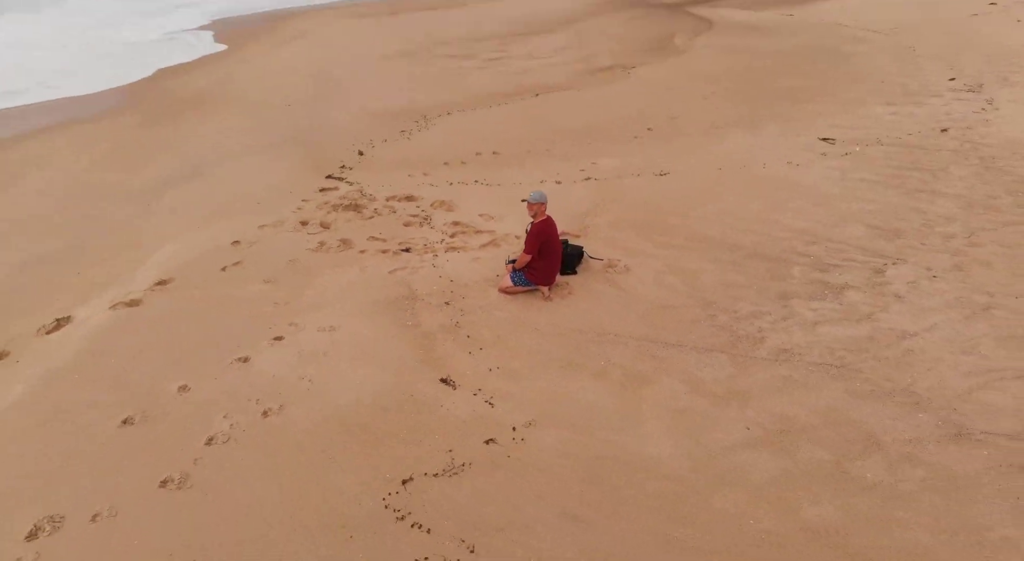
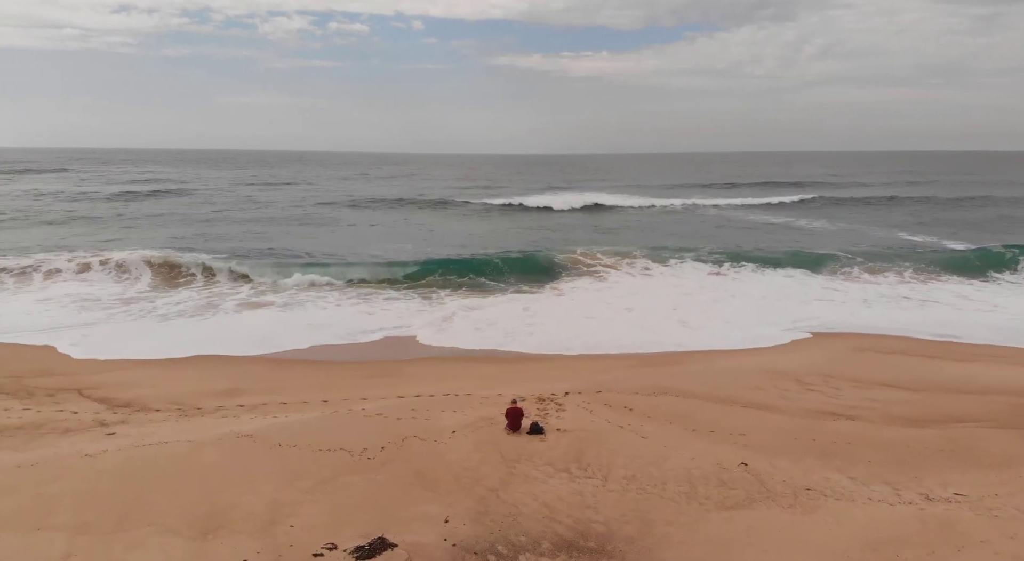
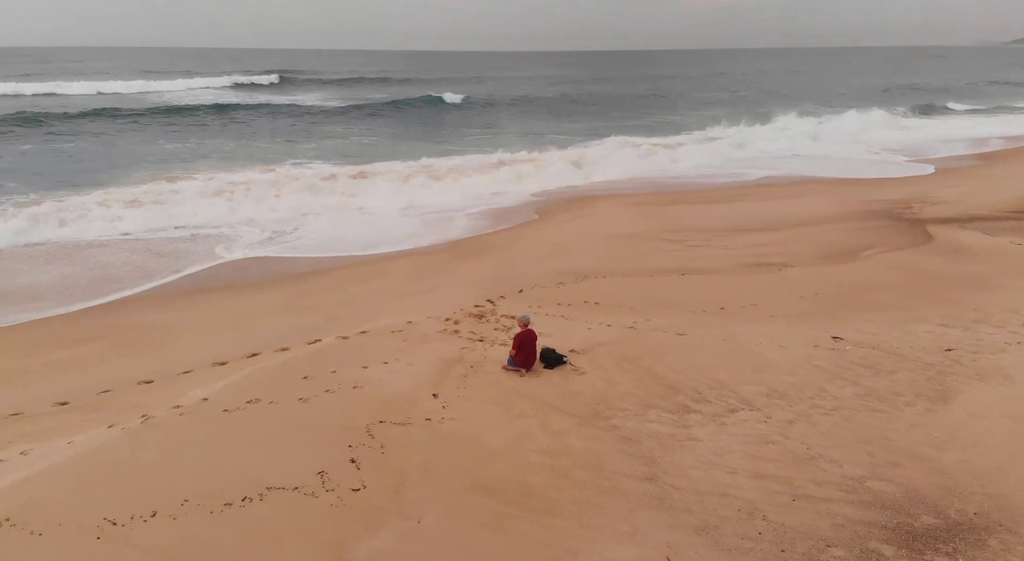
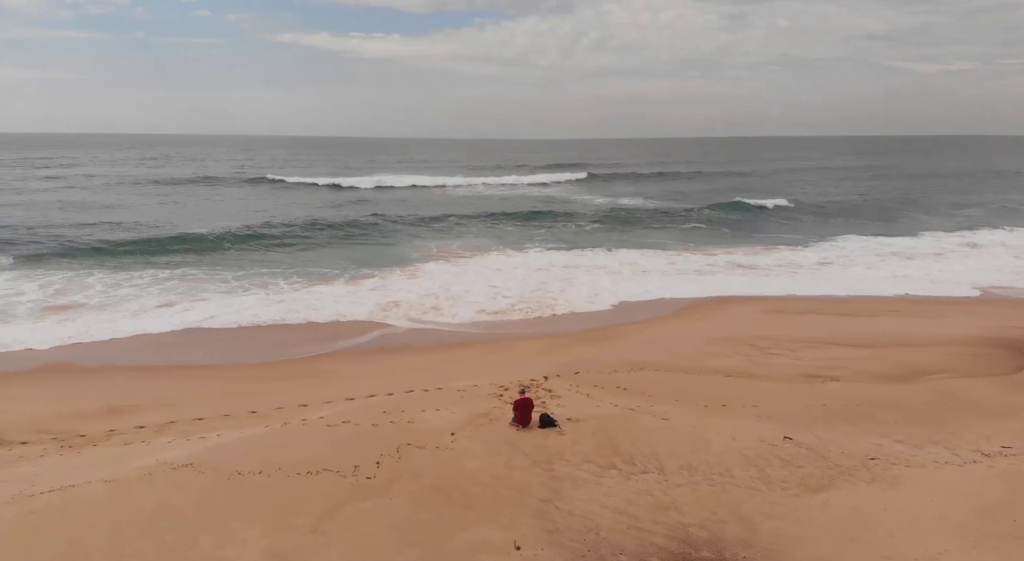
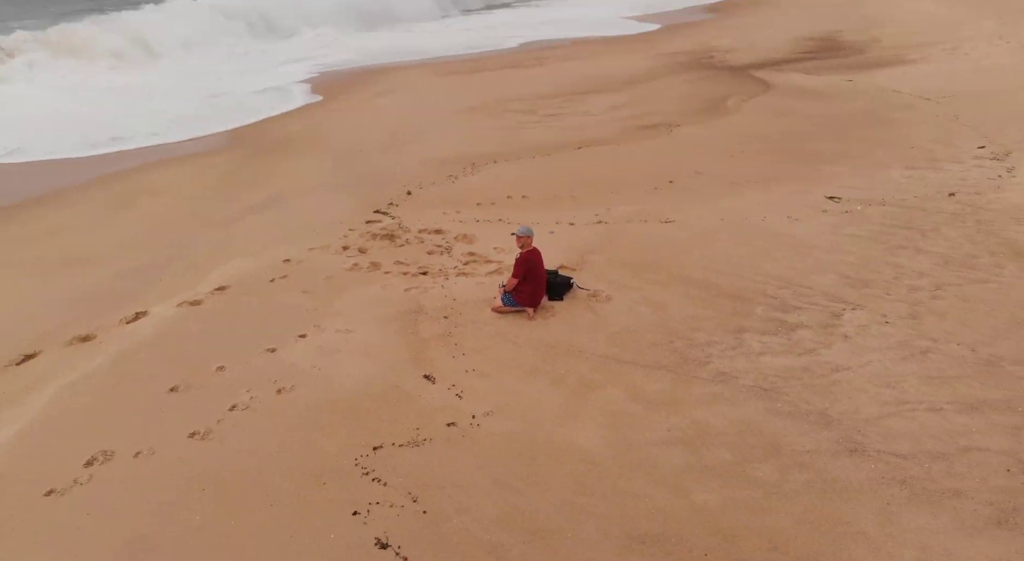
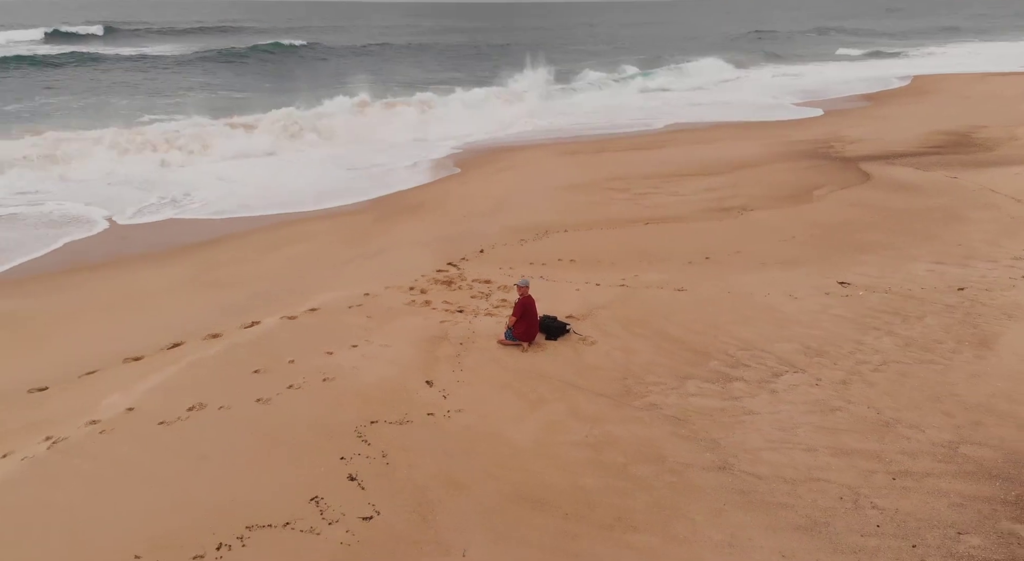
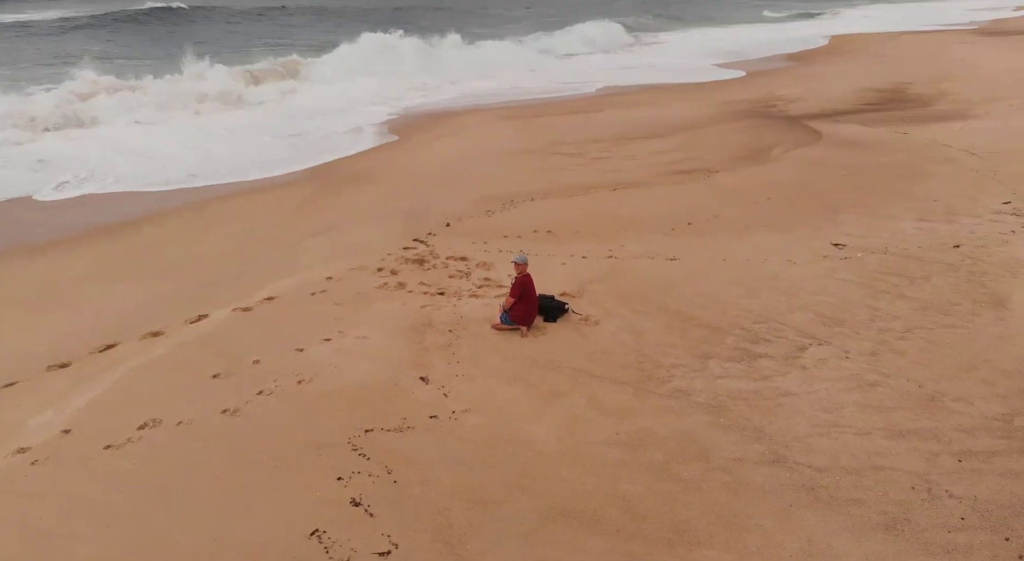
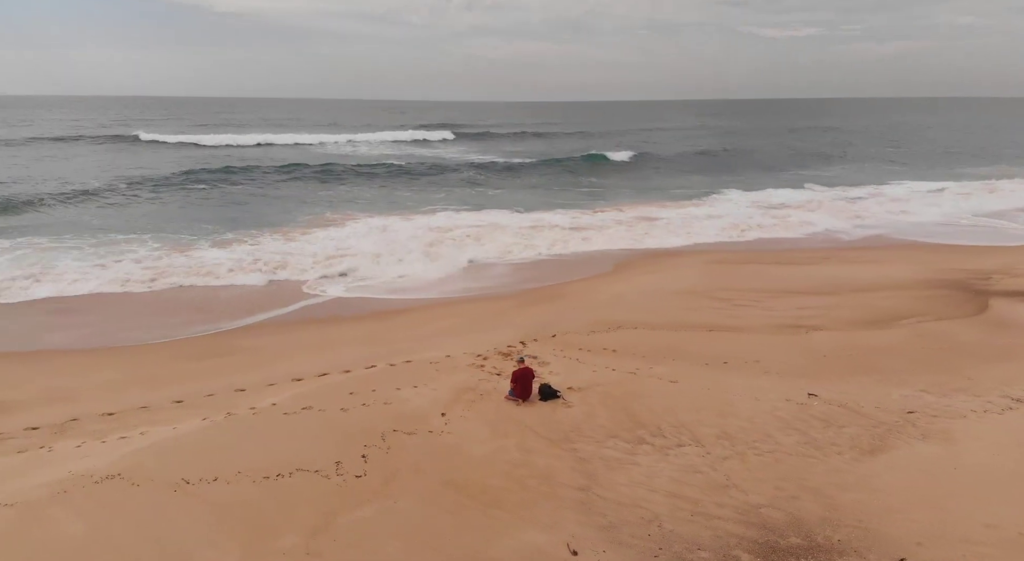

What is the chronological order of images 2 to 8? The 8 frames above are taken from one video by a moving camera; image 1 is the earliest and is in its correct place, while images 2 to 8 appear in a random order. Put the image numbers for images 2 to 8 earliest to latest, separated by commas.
5, 7, 6, 3, 8, 4, 2
